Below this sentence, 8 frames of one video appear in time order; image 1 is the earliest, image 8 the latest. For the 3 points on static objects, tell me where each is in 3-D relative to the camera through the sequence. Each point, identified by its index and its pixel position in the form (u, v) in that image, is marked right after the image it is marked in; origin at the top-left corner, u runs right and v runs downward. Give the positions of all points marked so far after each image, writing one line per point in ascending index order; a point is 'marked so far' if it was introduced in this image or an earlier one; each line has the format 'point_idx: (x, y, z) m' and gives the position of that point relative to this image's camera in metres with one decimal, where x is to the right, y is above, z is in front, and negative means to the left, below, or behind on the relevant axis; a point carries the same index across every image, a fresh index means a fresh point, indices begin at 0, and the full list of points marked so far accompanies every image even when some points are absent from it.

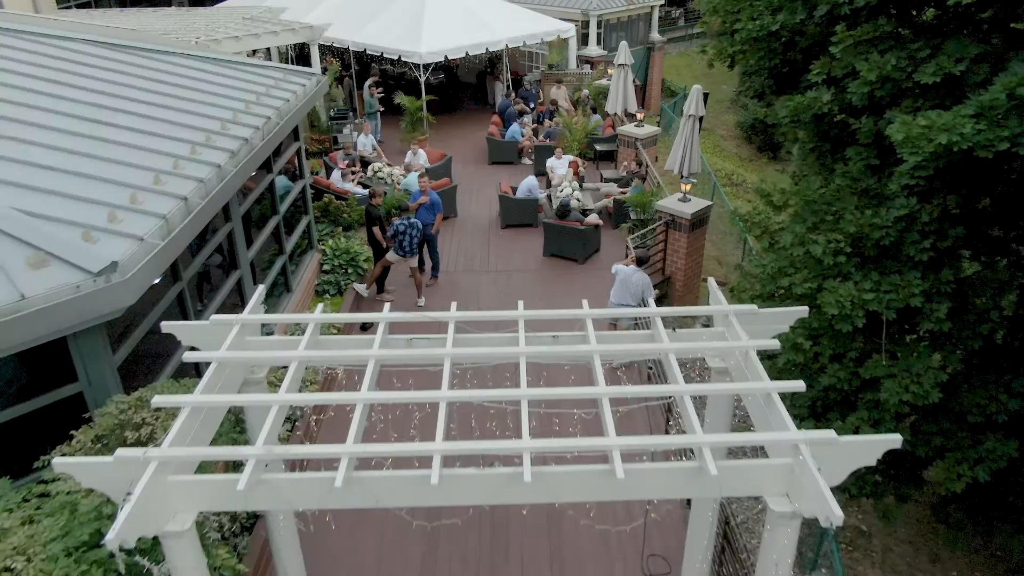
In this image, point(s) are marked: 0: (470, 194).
0: (-0.8, +1.8, +14.9) m
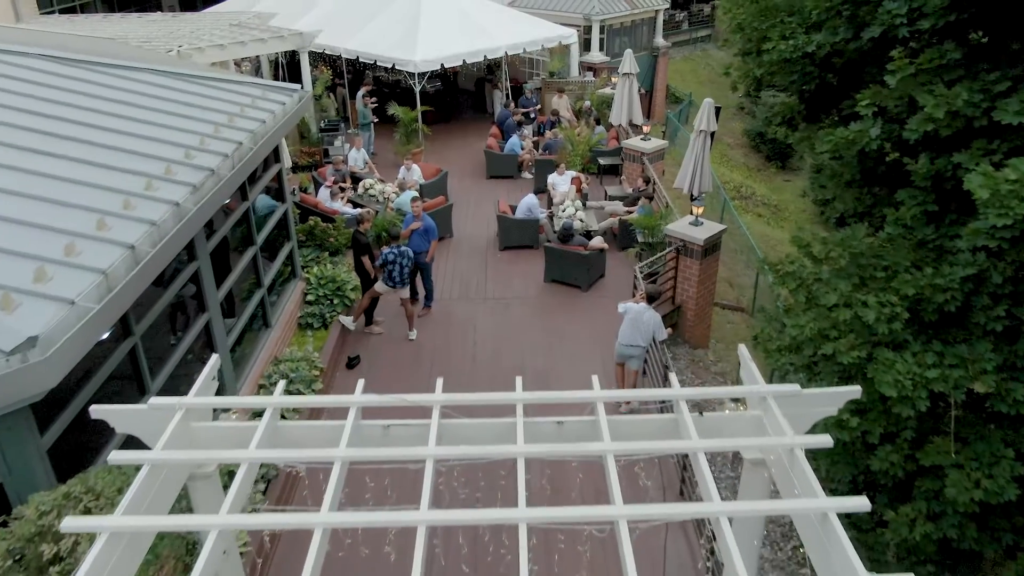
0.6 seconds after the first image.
0: (-0.8, +1.3, +14.1) m
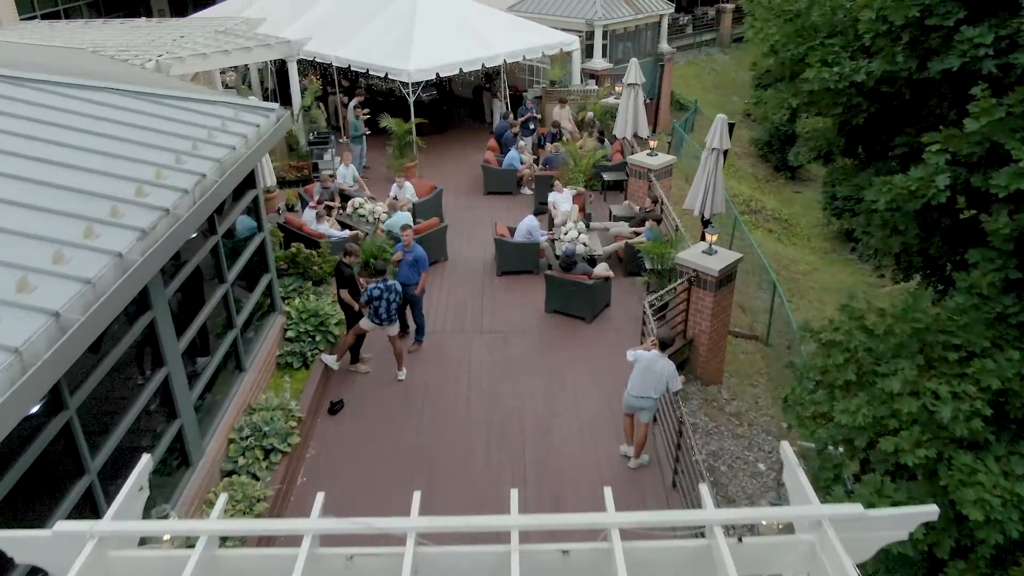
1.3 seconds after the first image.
0: (-0.8, +0.9, +13.3) m
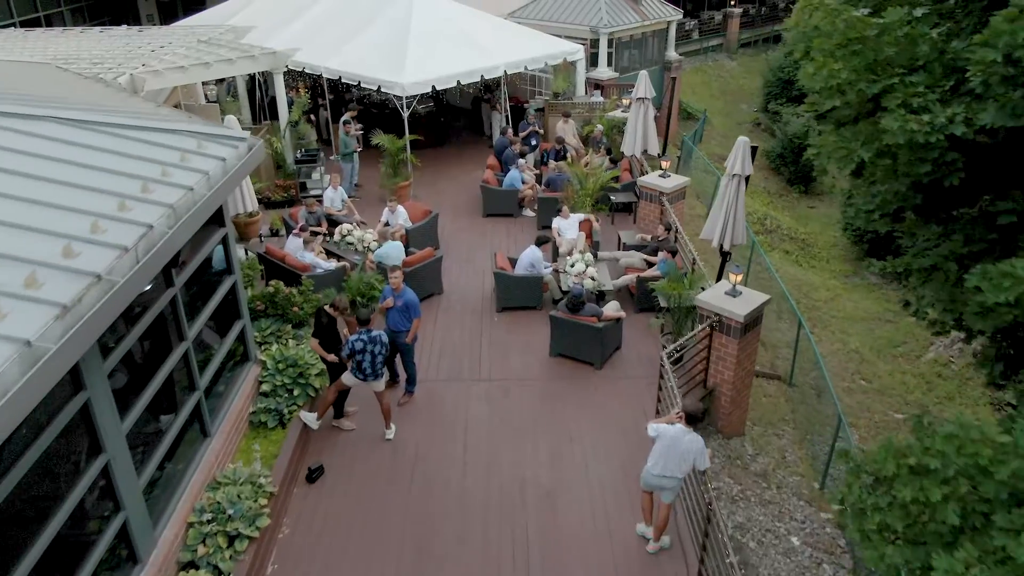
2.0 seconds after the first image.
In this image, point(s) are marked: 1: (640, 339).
0: (-0.8, +0.4, +12.3) m
1: (+1.6, -0.6, +9.9) m
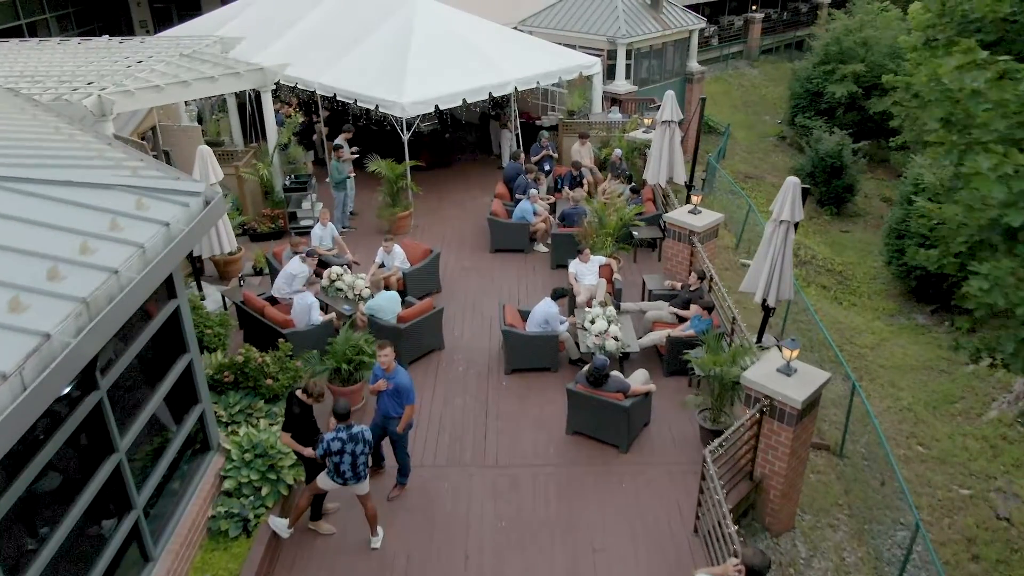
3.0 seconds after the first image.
0: (-0.7, -0.3, +11.0) m
1: (+1.7, -1.3, +8.6) m
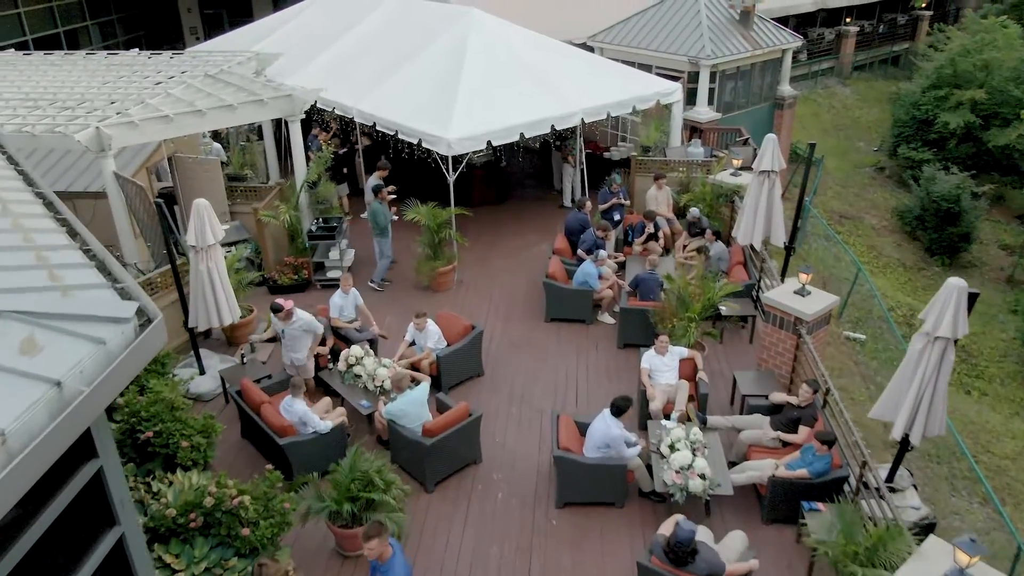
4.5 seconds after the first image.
0: (0.0, -1.2, +9.0) m
1: (+2.1, -2.4, +6.4) m
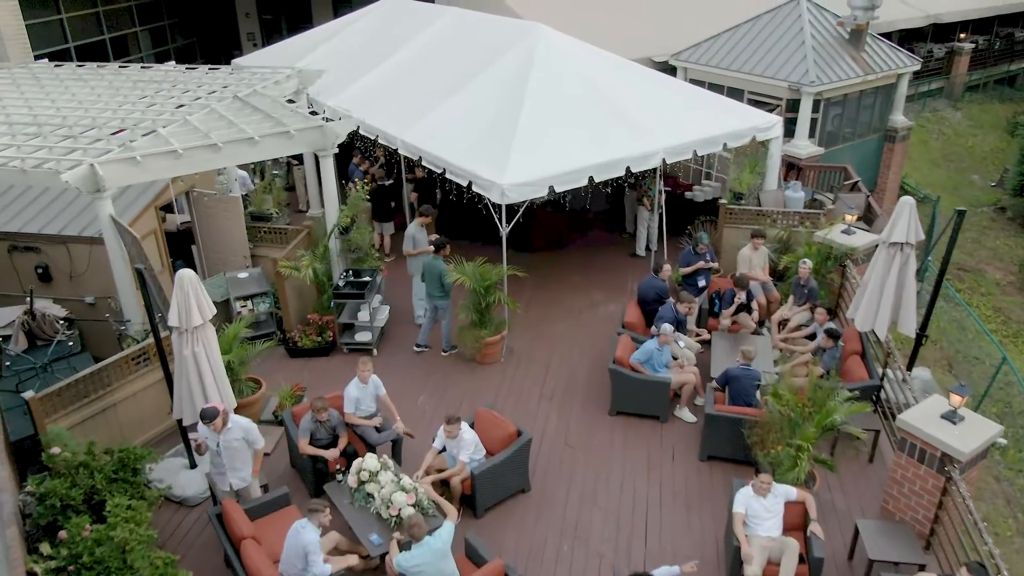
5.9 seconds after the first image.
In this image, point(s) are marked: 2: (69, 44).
0: (+0.4, -2.2, +7.1) m
1: (+2.3, -3.4, +4.4) m
2: (-9.5, +5.2, +17.0) m
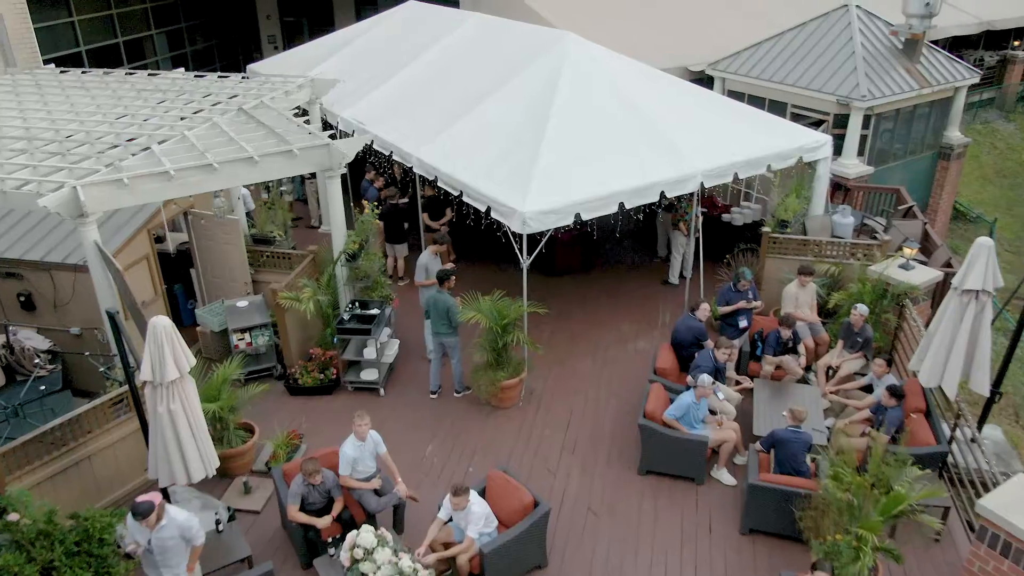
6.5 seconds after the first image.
0: (+0.6, -2.6, +6.2) m
1: (+2.3, -3.8, +3.4) m
2: (-9.0, +5.0, +16.5) m
